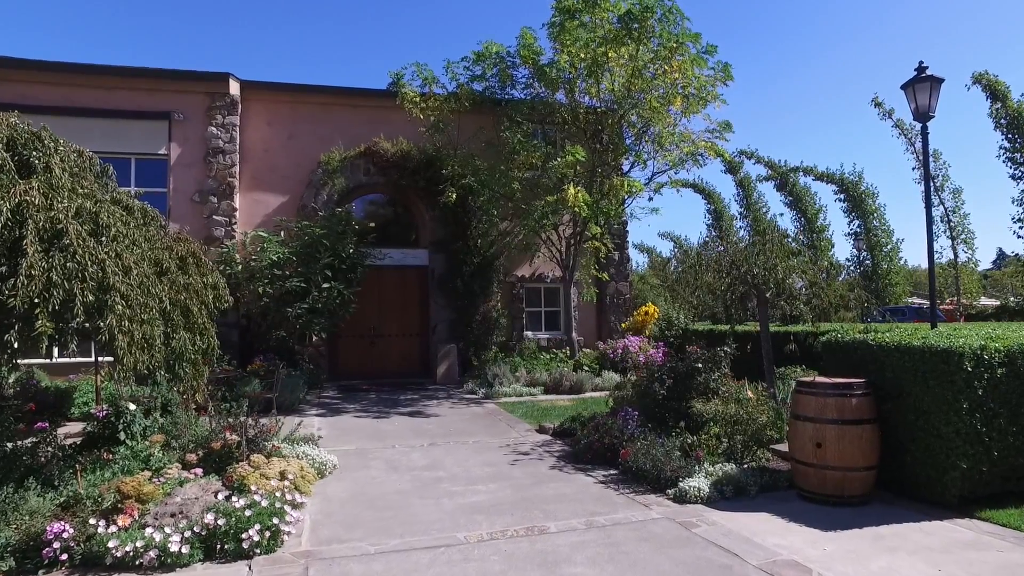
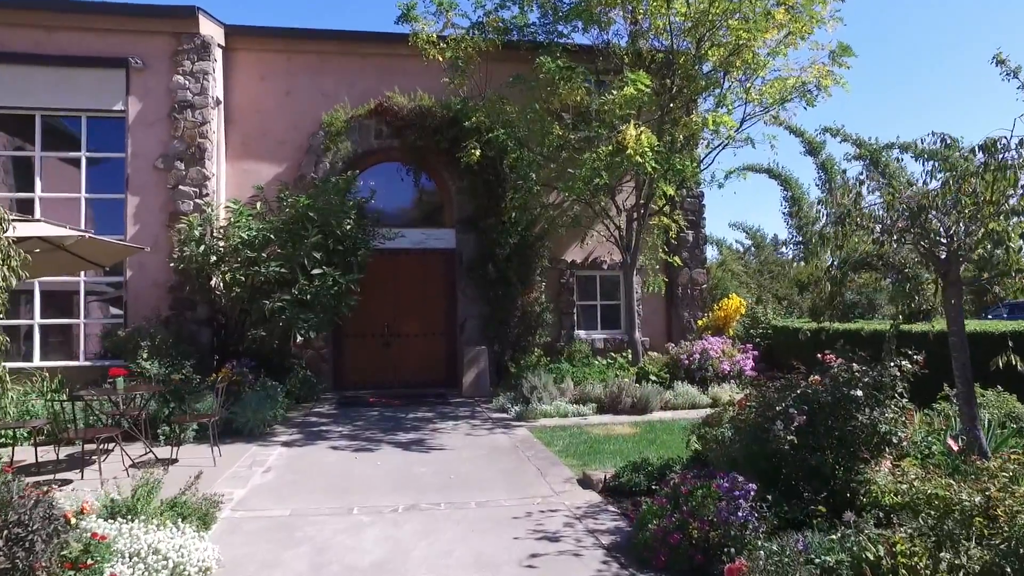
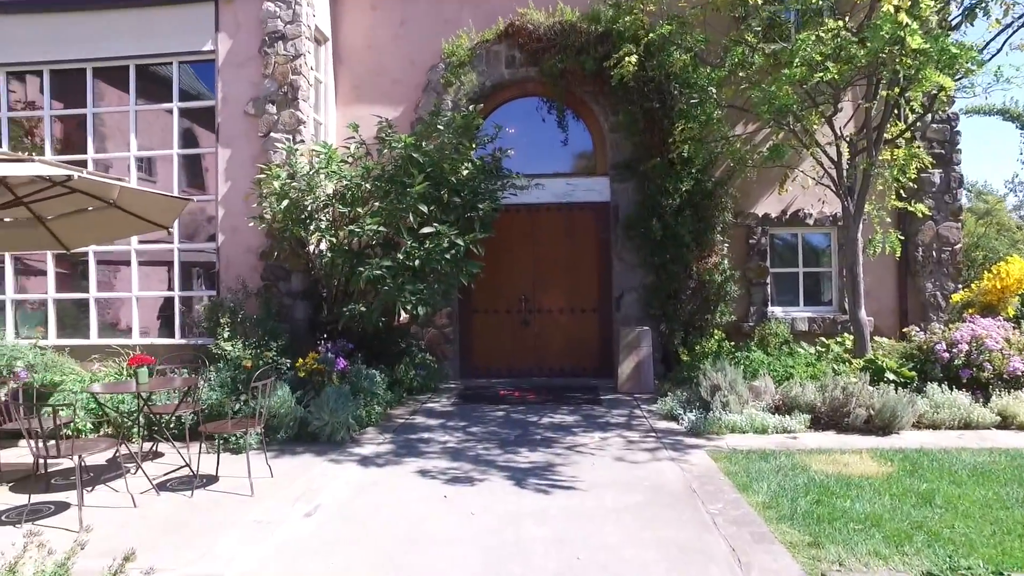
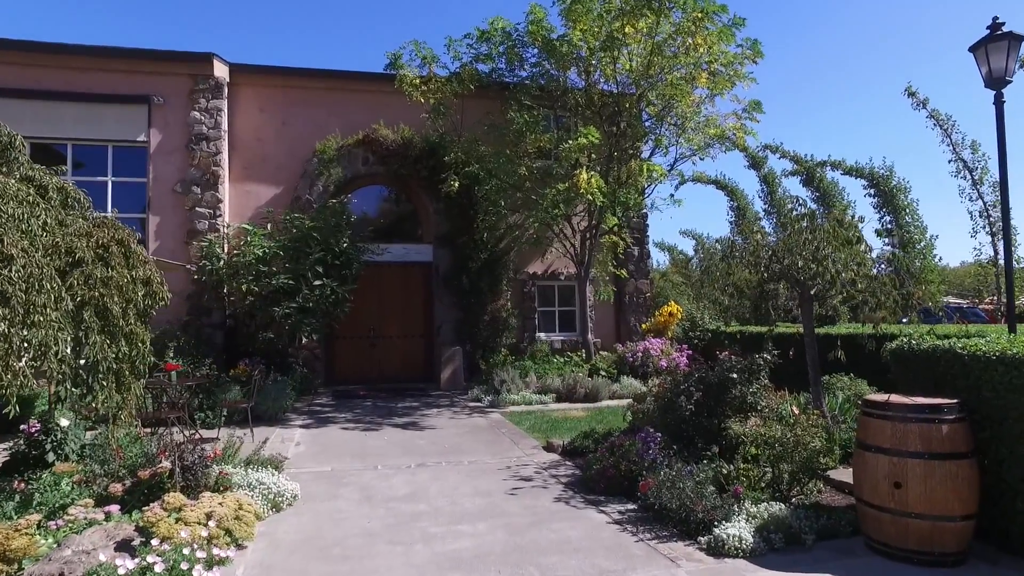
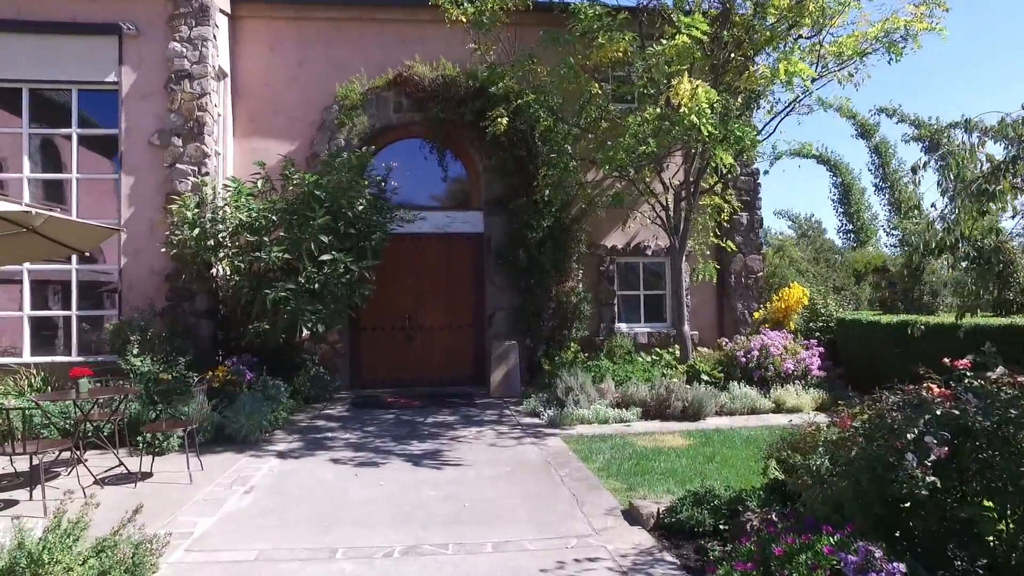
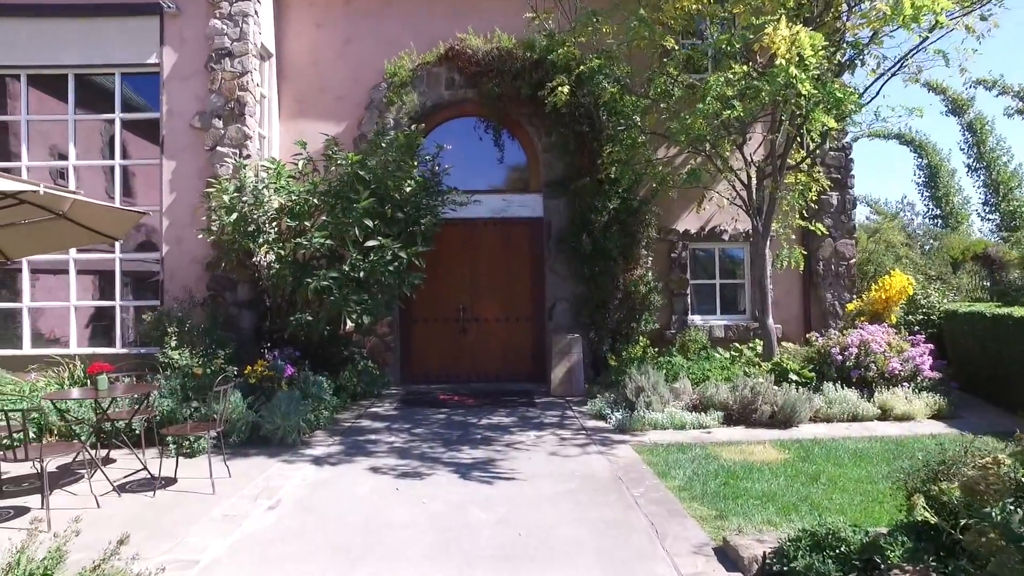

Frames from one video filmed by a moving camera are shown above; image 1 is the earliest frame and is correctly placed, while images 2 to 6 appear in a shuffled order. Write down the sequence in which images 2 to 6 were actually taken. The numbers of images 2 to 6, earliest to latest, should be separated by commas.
4, 2, 5, 6, 3
